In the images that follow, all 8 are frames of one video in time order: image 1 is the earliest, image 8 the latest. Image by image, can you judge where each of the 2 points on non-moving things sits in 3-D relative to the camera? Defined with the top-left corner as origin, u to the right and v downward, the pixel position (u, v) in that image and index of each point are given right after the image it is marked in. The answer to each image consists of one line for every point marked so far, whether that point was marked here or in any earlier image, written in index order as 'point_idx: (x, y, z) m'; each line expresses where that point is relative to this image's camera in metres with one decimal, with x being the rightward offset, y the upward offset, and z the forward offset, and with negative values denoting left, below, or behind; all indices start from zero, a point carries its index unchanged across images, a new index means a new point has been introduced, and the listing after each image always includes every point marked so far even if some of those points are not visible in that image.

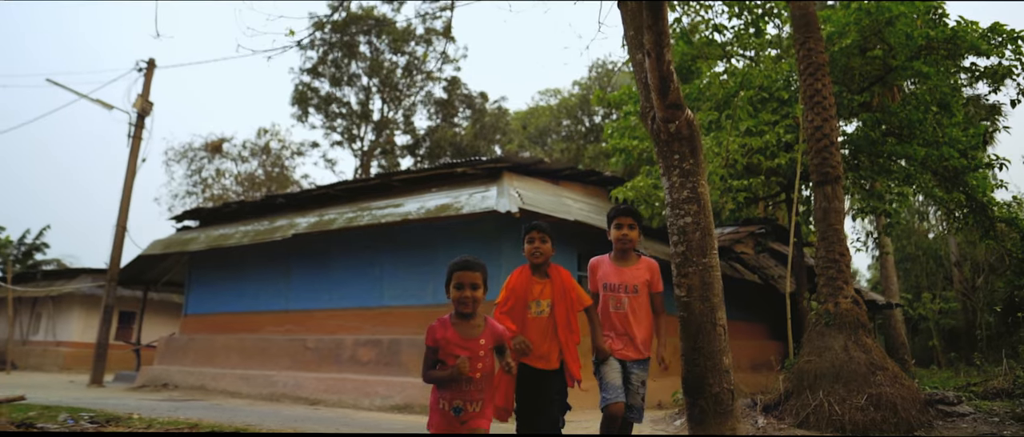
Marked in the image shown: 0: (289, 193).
0: (-3.5, +0.4, +11.5) m
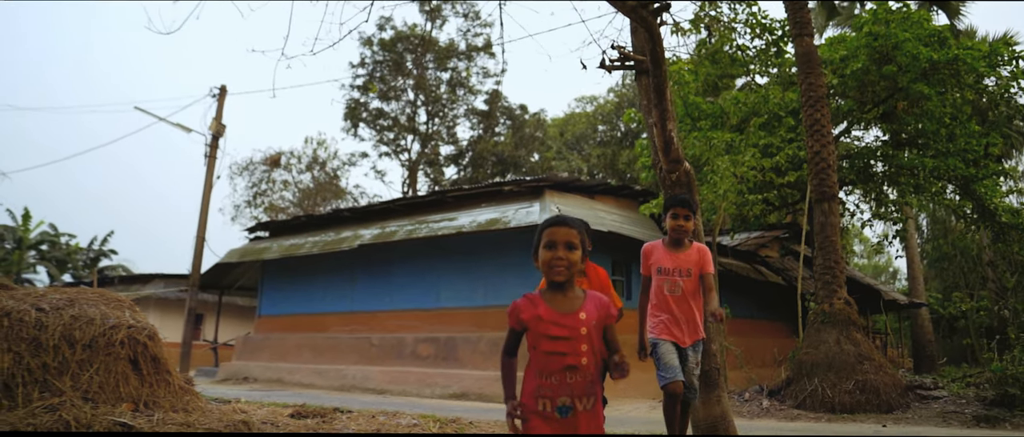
0: (-2.8, +0.2, +12.9) m
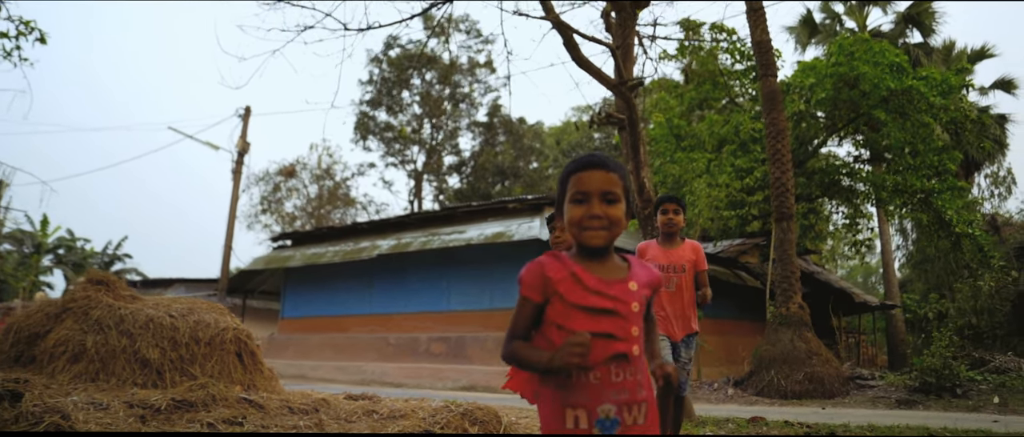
0: (-2.8, 0.0, +14.3) m
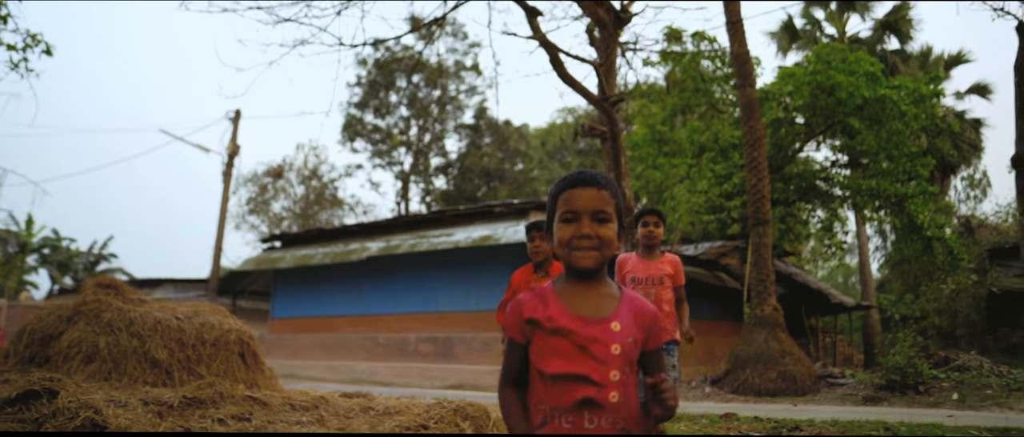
0: (-3.1, -0.1, +14.6) m
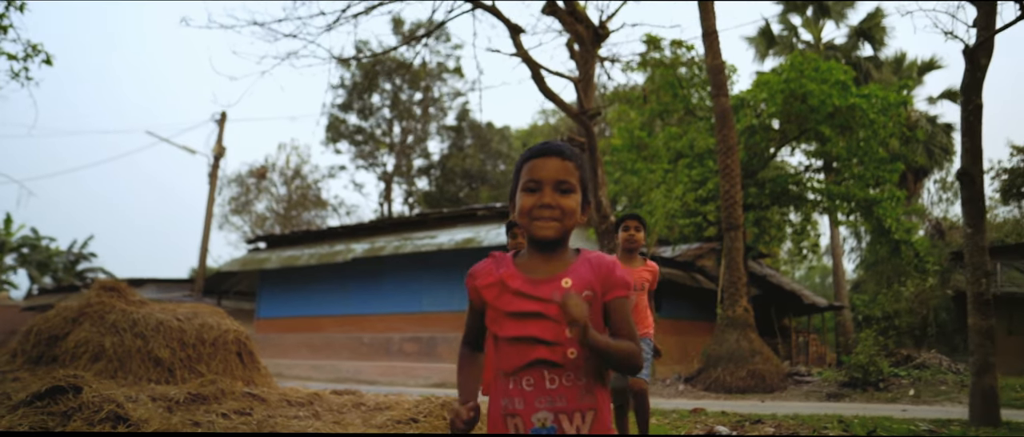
0: (-3.4, -0.1, +14.8) m
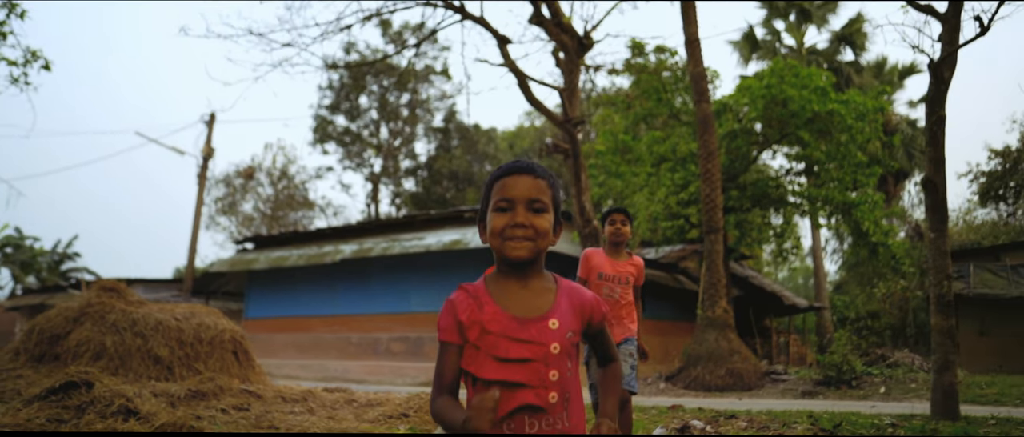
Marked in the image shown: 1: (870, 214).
0: (-3.7, -0.2, +15.0) m
1: (+7.7, +0.1, +15.4) m
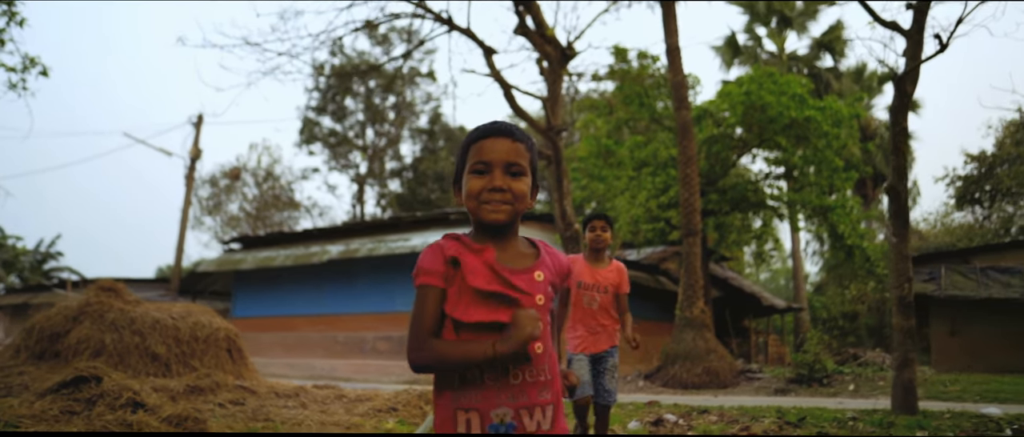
0: (-4.0, -0.2, +15.2) m
1: (+7.3, 0.0, +15.9) m
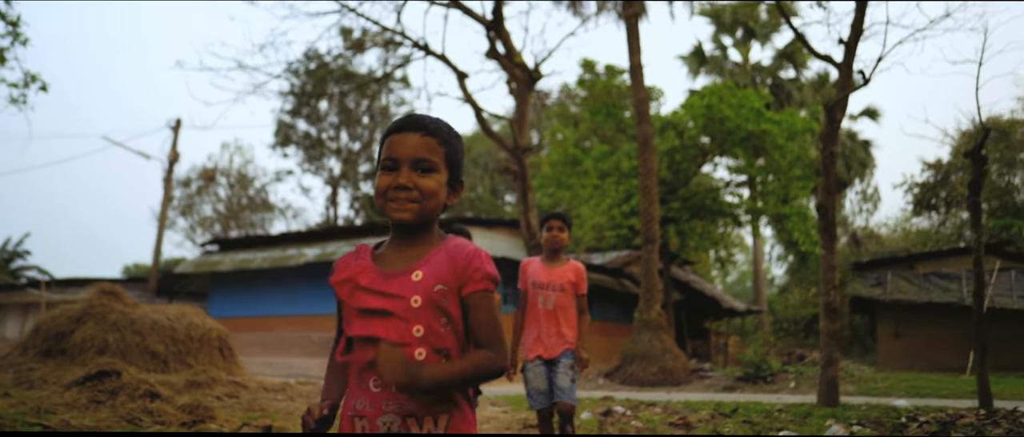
0: (-4.7, -0.3, +15.7) m
1: (+6.7, -0.2, +16.8) m
